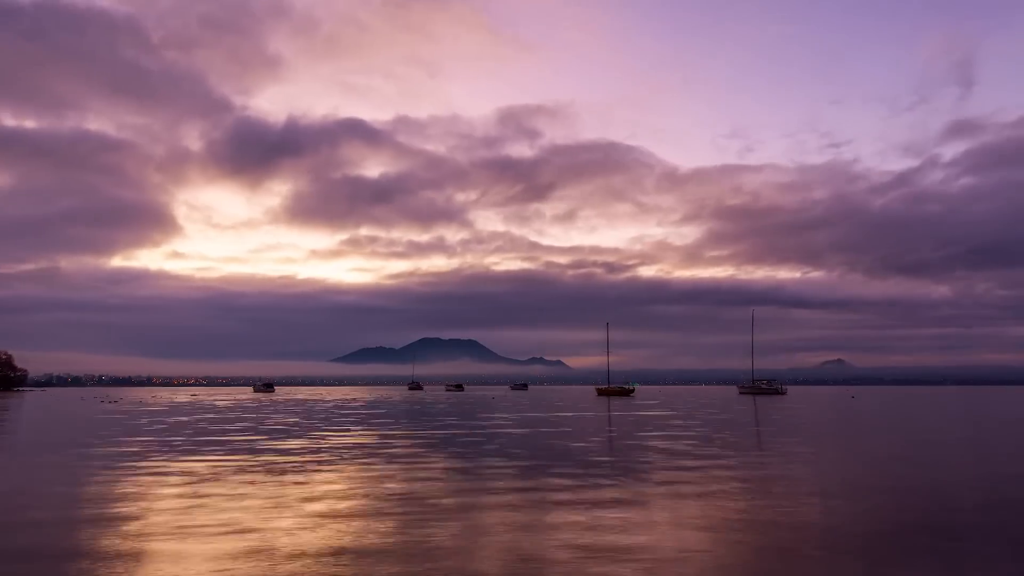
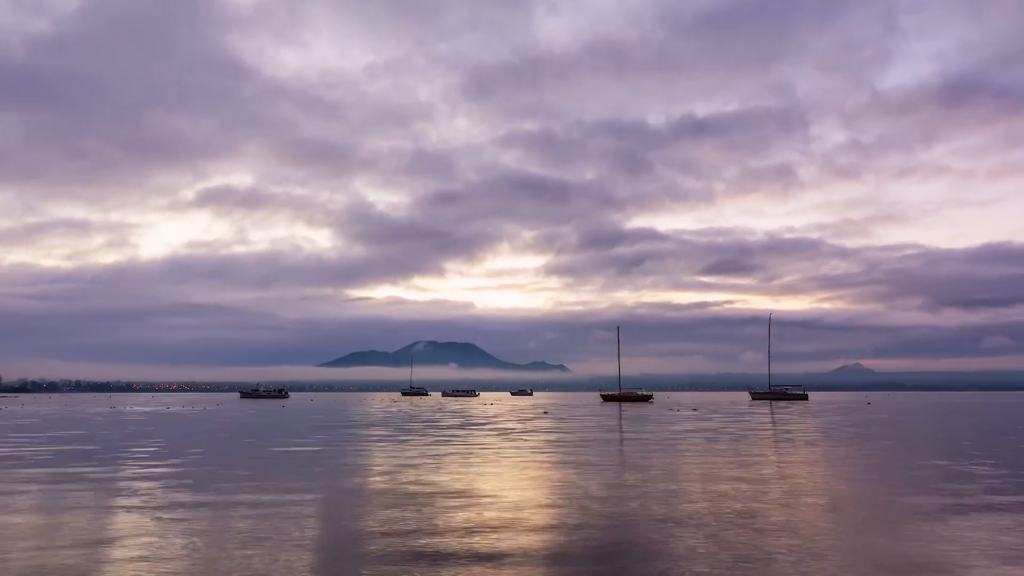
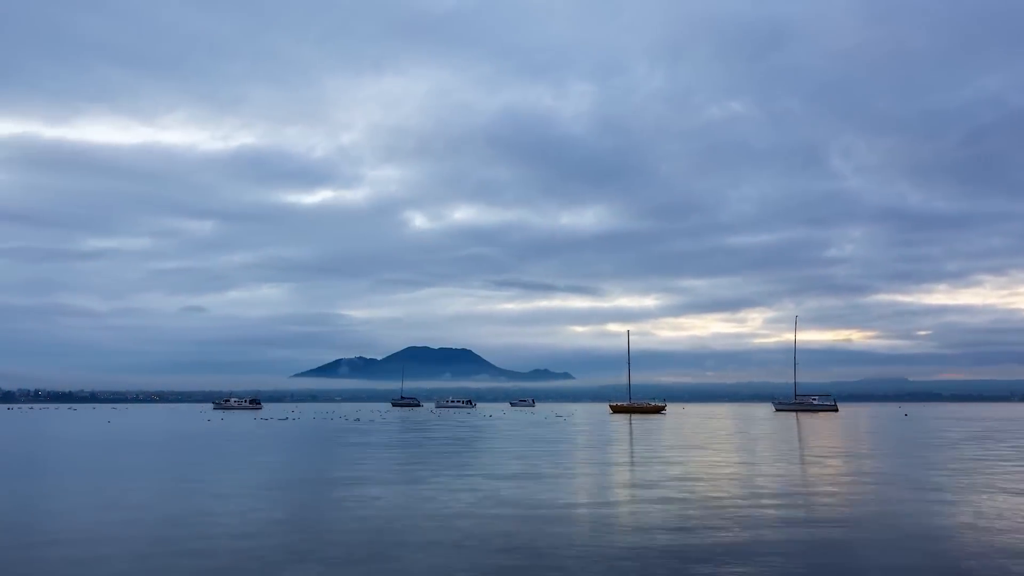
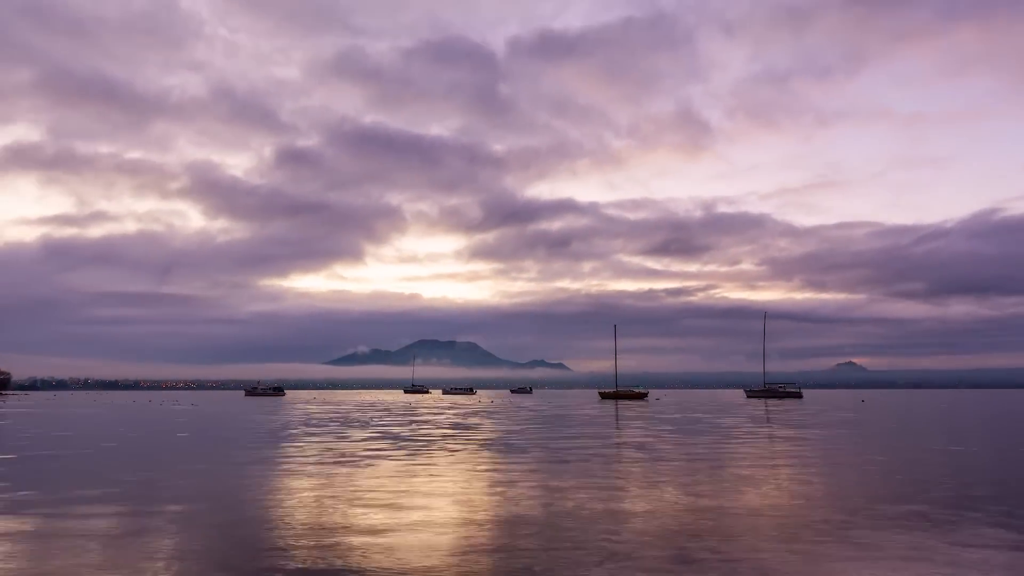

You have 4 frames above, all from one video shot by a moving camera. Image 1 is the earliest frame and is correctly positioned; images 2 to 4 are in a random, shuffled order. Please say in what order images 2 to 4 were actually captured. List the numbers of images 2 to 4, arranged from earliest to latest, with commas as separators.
4, 2, 3
